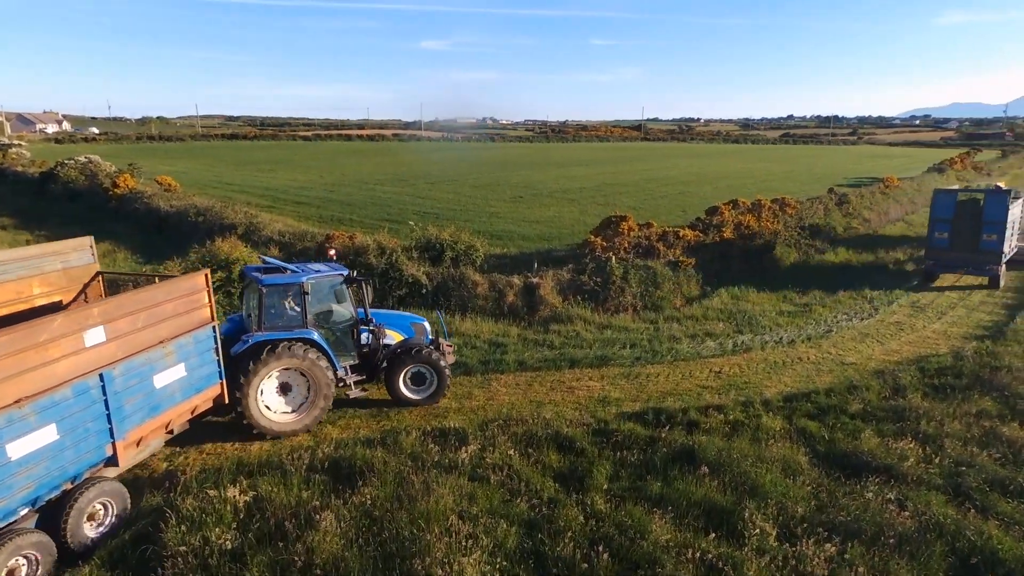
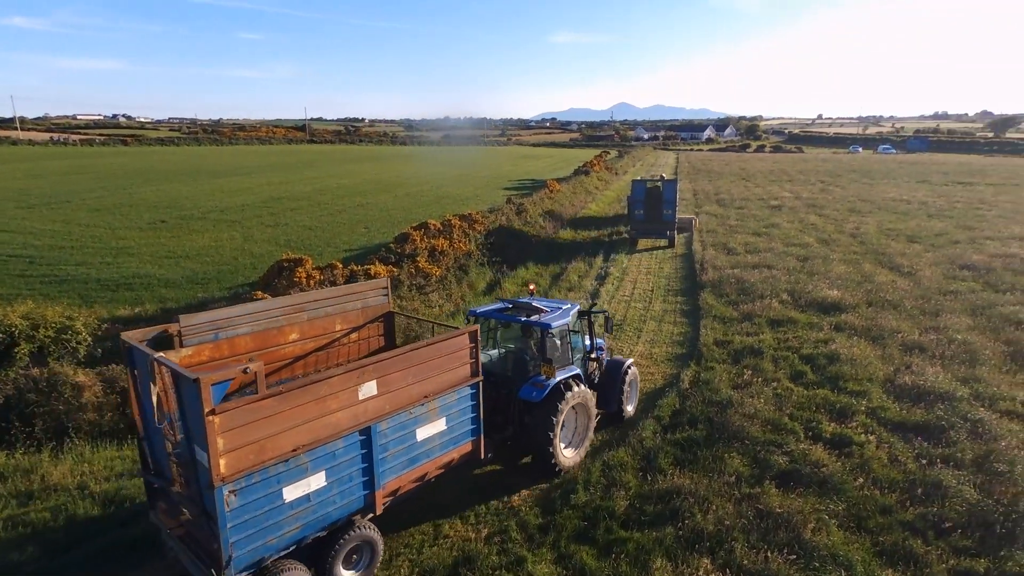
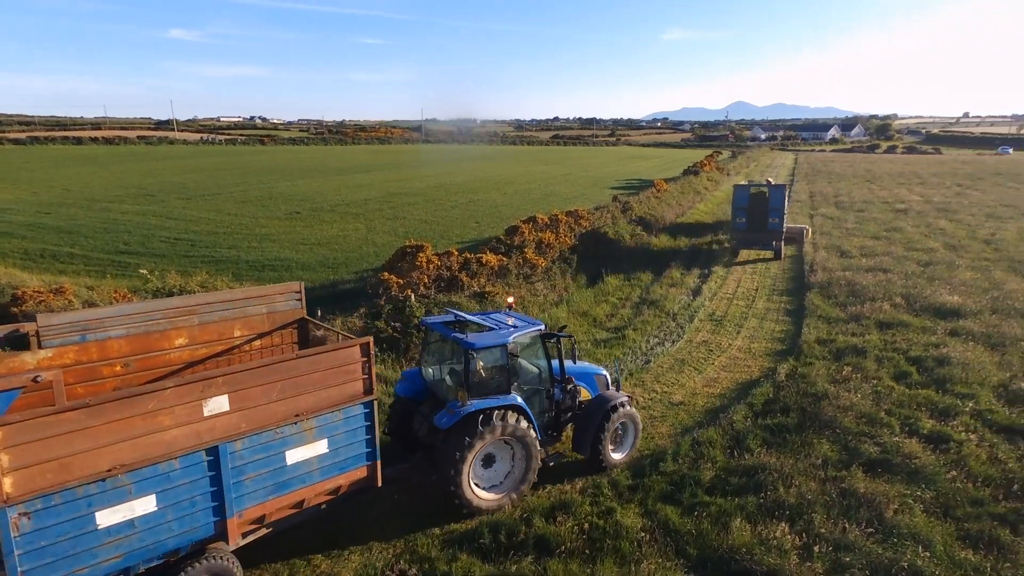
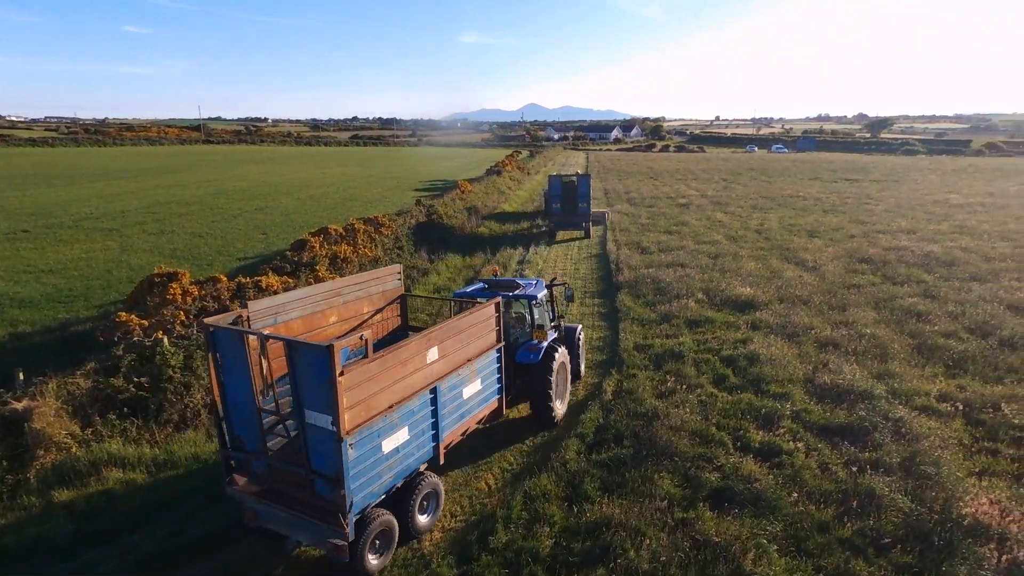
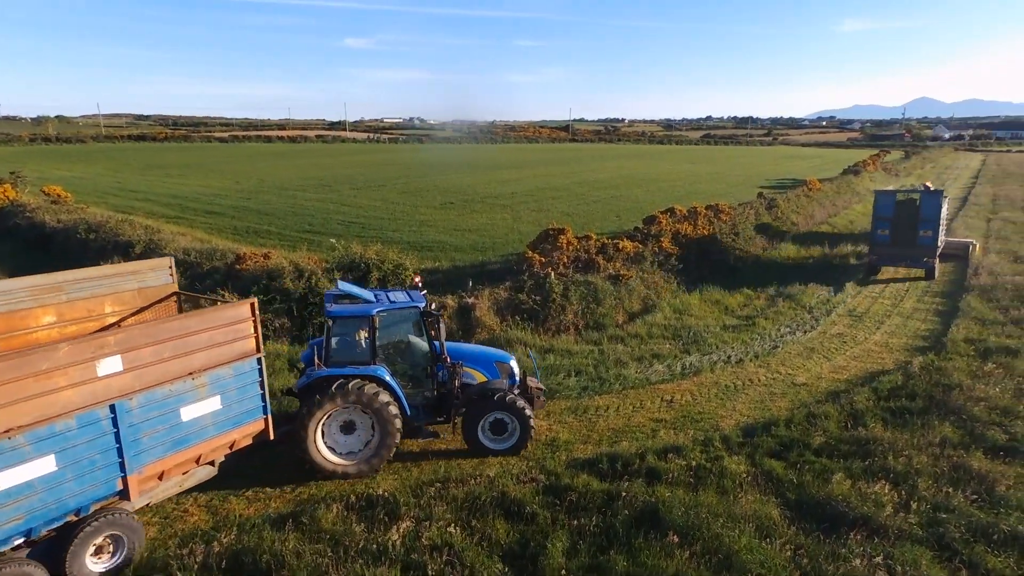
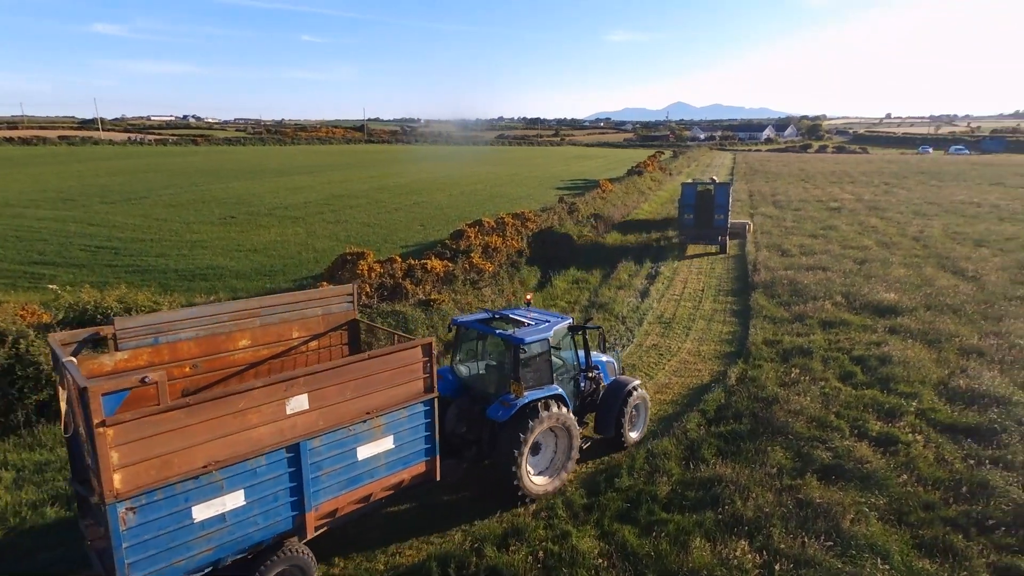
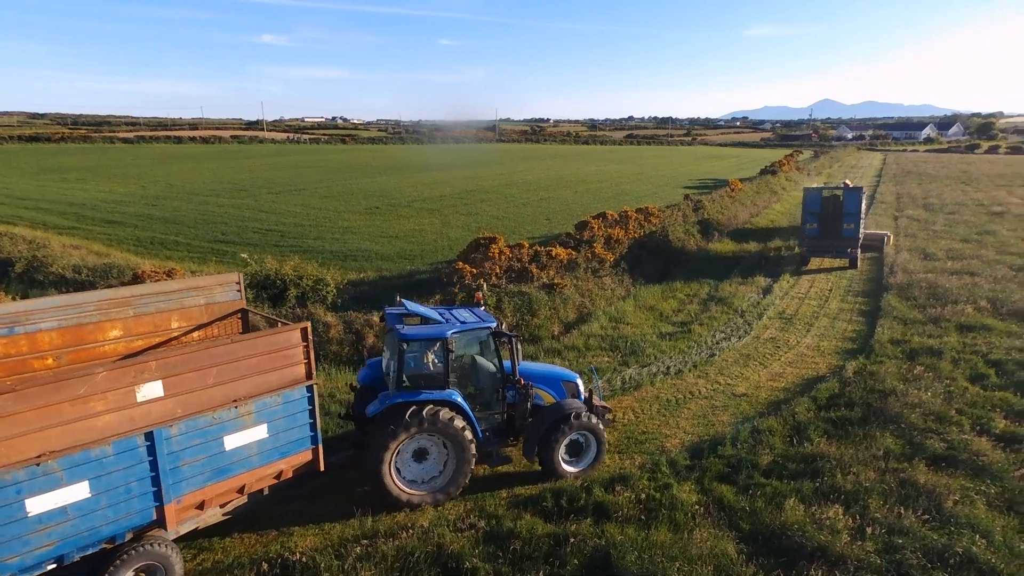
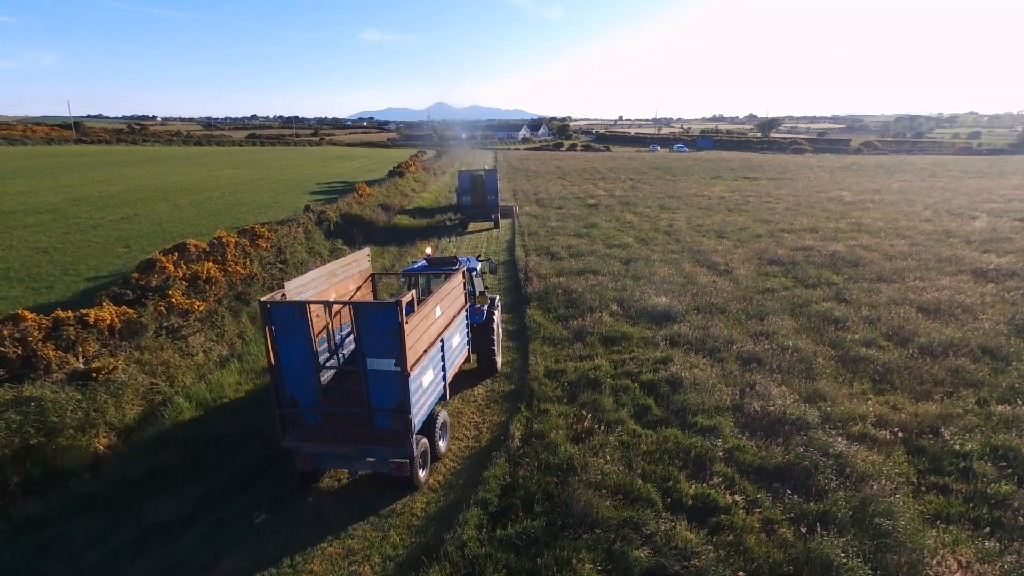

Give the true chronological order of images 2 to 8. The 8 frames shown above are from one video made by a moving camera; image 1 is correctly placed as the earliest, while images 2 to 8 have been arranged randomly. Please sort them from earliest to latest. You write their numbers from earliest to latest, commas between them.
5, 7, 3, 6, 2, 4, 8
